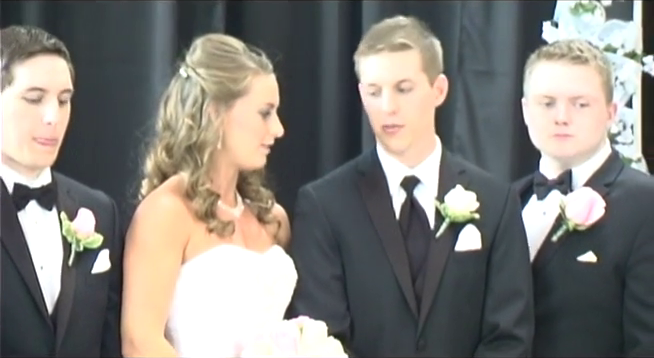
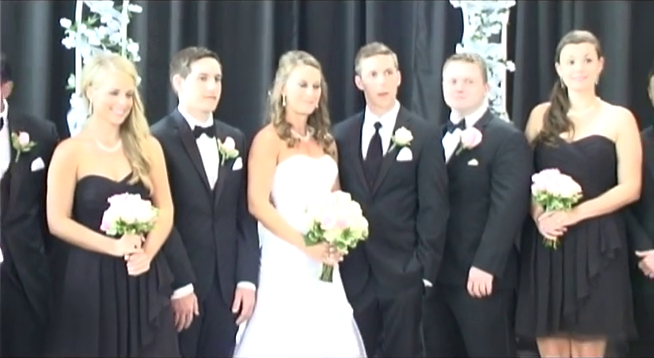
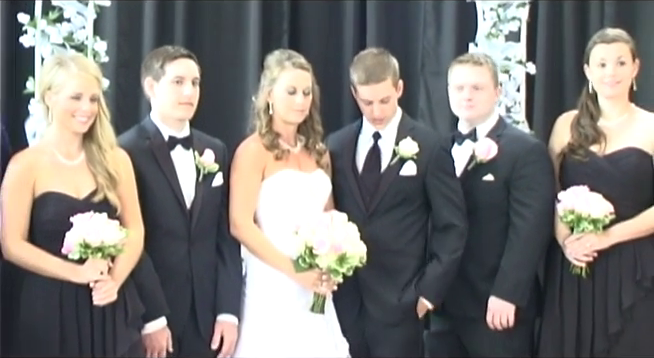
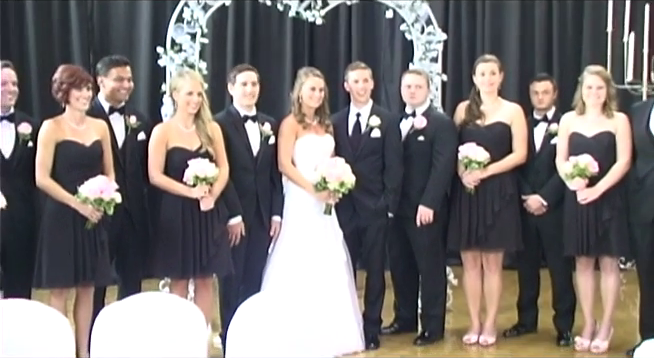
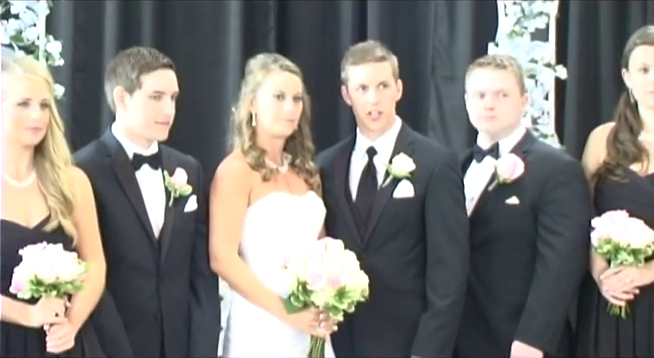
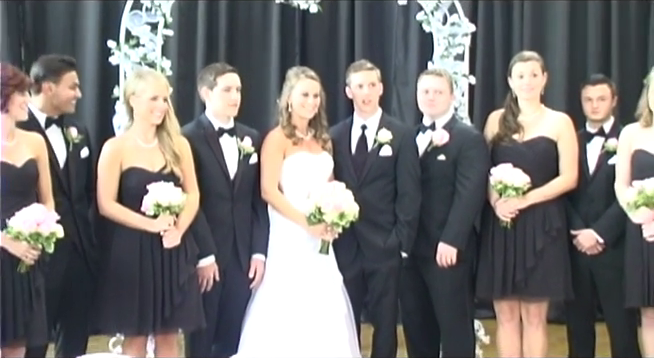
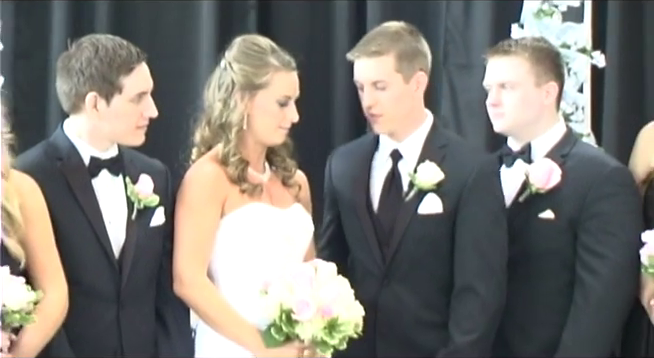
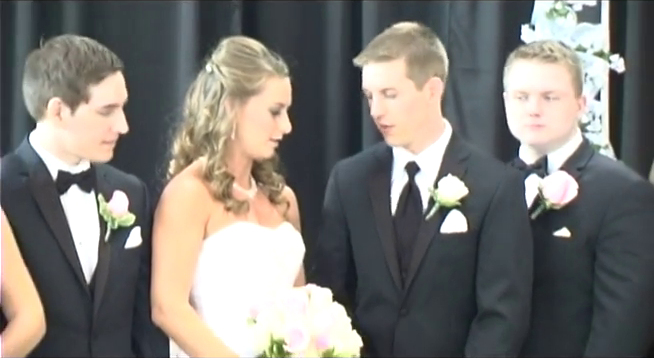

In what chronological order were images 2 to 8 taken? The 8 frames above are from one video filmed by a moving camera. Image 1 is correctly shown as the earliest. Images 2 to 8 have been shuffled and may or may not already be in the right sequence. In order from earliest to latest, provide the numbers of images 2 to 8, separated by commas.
8, 7, 5, 3, 2, 6, 4
